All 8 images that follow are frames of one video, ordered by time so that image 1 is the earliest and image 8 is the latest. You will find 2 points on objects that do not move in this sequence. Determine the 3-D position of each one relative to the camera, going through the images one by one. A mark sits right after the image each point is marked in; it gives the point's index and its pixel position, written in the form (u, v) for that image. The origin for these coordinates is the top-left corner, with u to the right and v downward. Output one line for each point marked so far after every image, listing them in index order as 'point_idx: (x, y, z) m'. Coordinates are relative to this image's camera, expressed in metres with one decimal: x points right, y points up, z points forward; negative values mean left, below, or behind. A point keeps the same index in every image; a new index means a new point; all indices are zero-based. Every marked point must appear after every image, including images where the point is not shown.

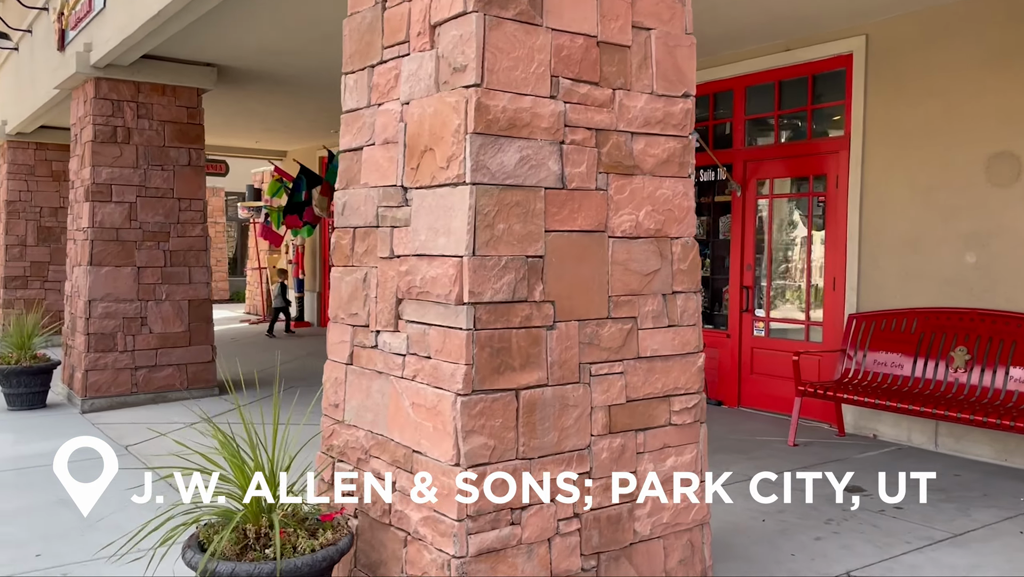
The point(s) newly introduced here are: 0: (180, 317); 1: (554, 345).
0: (-2.8, -0.2, +7.0) m
1: (+0.1, -0.2, +2.4) m
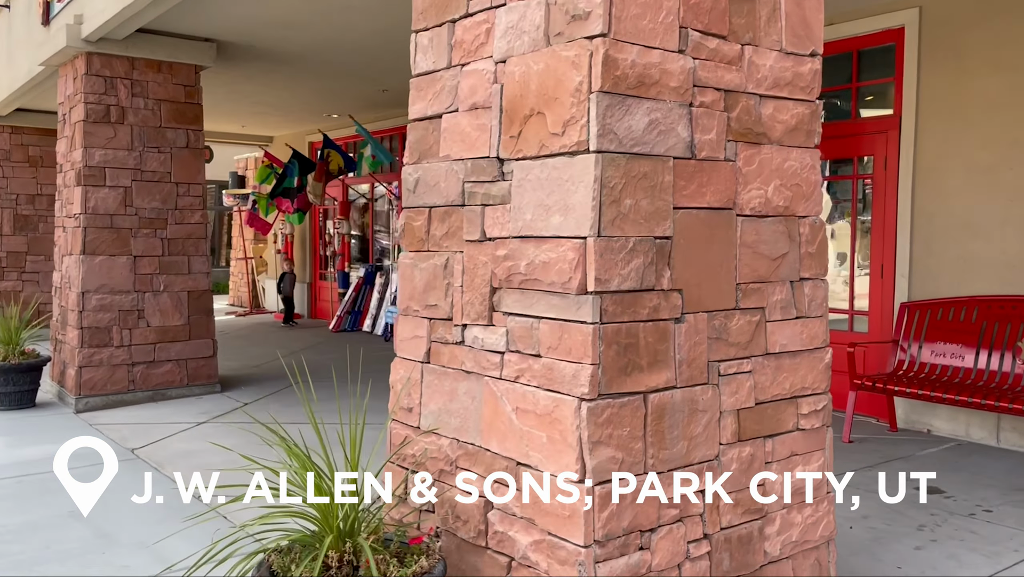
0: (-2.6, -0.2, +6.6) m
1: (+0.4, -0.1, +2.1) m
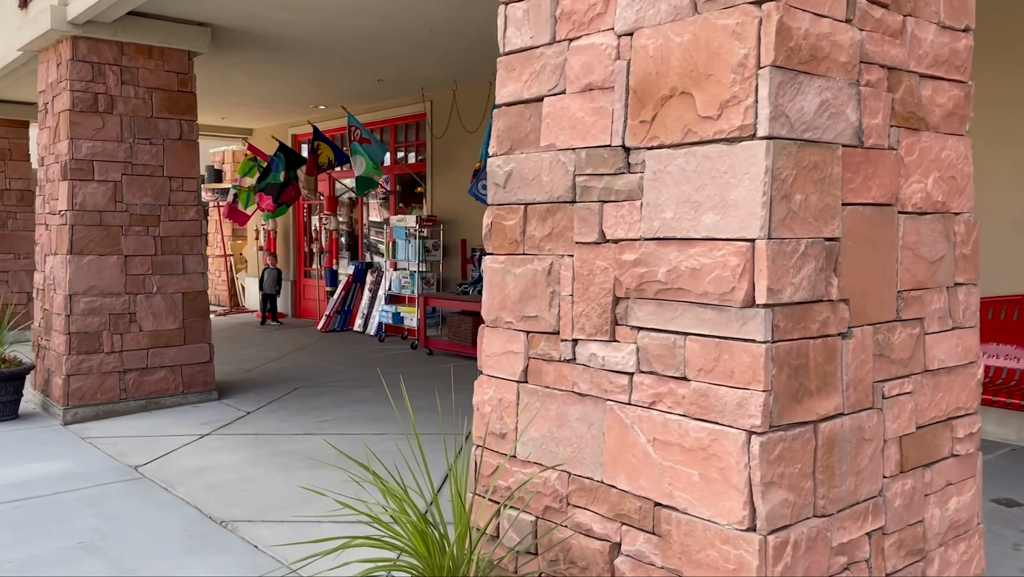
0: (-2.5, -0.2, +6.2) m
1: (+0.7, -0.2, +1.8) m
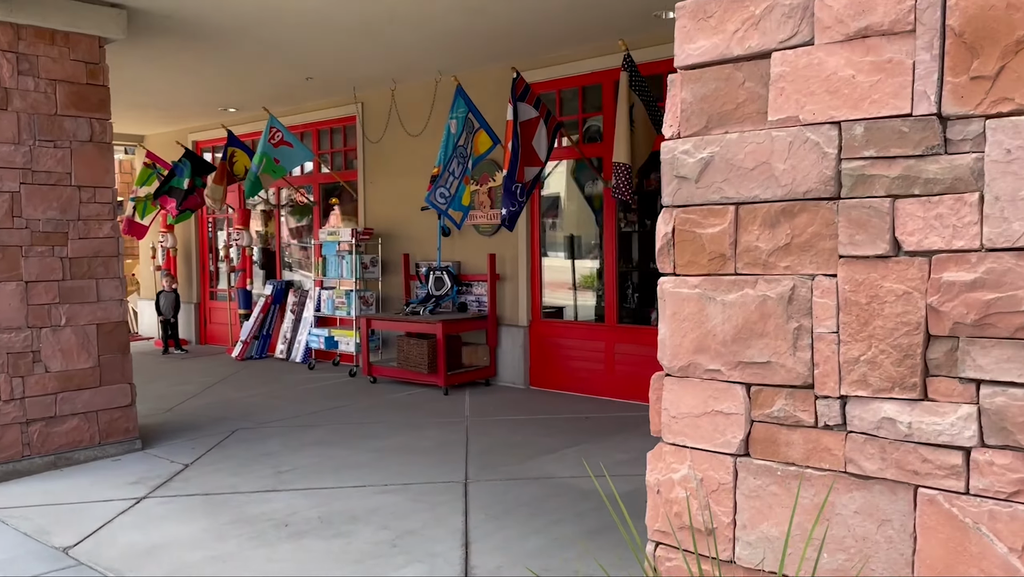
0: (-2.6, -0.4, +5.2) m
1: (+1.2, -0.2, +1.3) m
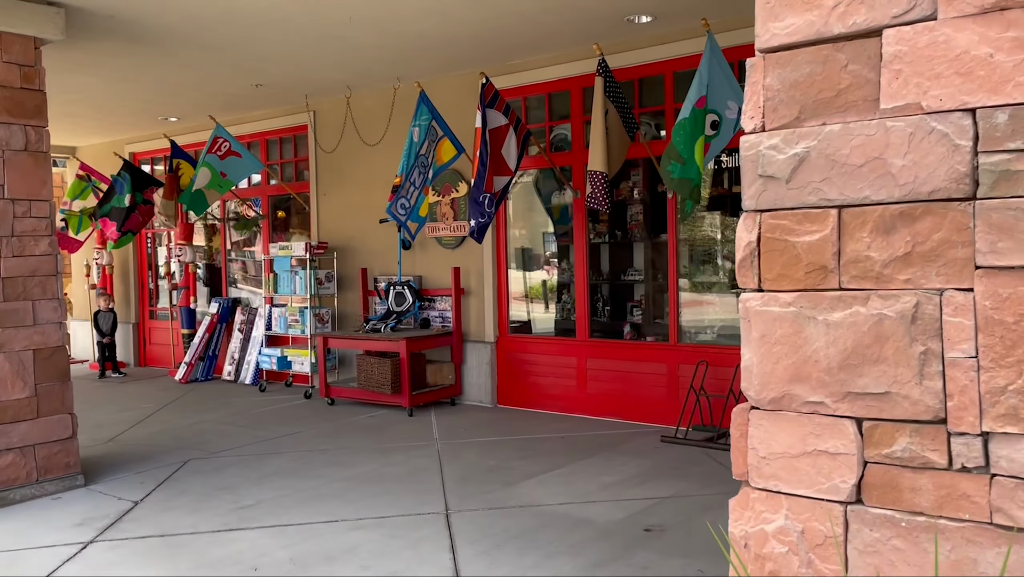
0: (-2.7, -0.5, +4.7) m
1: (+1.3, -0.2, +1.1) m
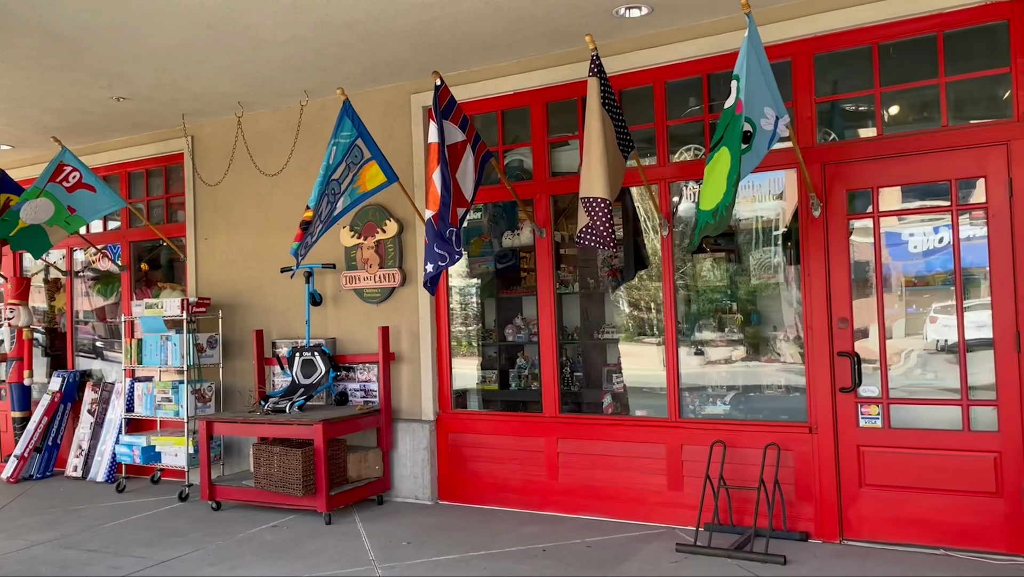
0: (-2.8, -0.8, +3.0) m
1: (+1.7, -0.2, 0.0) m
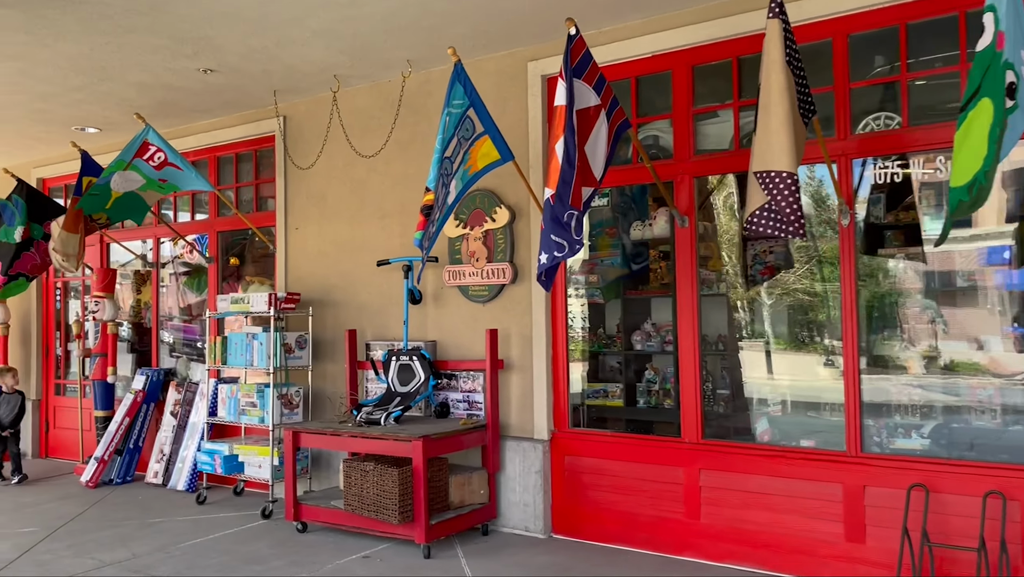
0: (-2.3, -0.7, +2.5) m
1: (+1.9, -0.2, -0.9) m
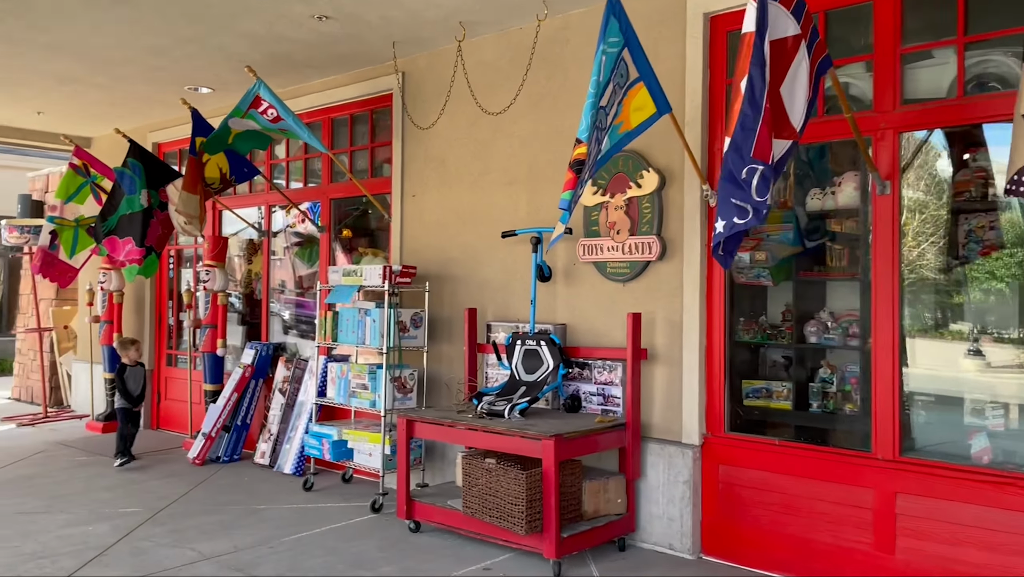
0: (-1.9, -0.6, +2.2) m
1: (+1.9, -0.3, -1.7) m
